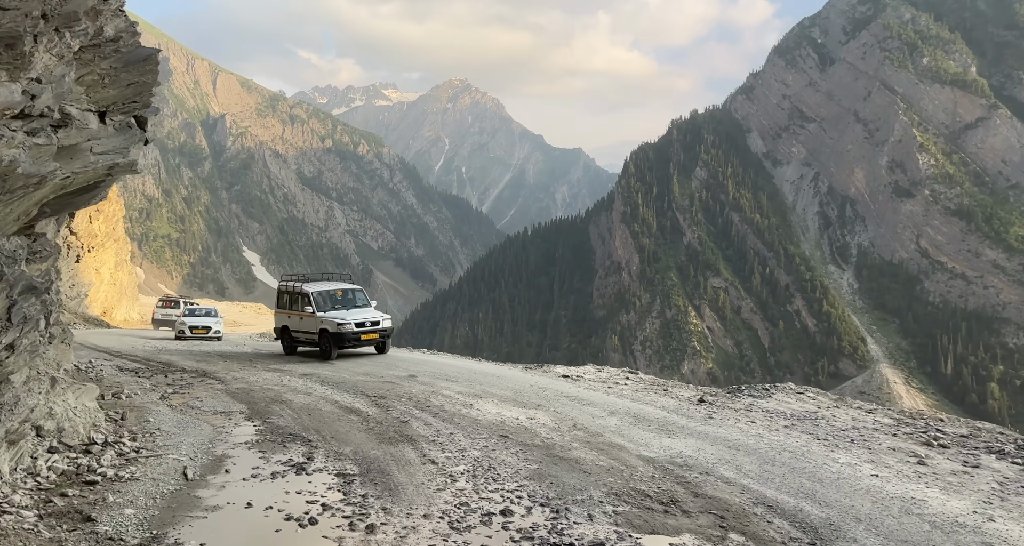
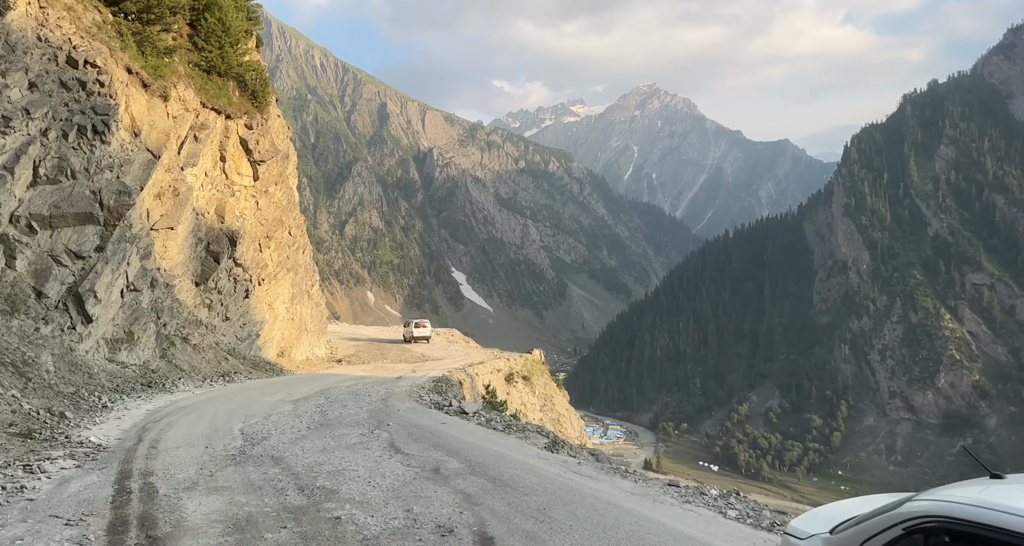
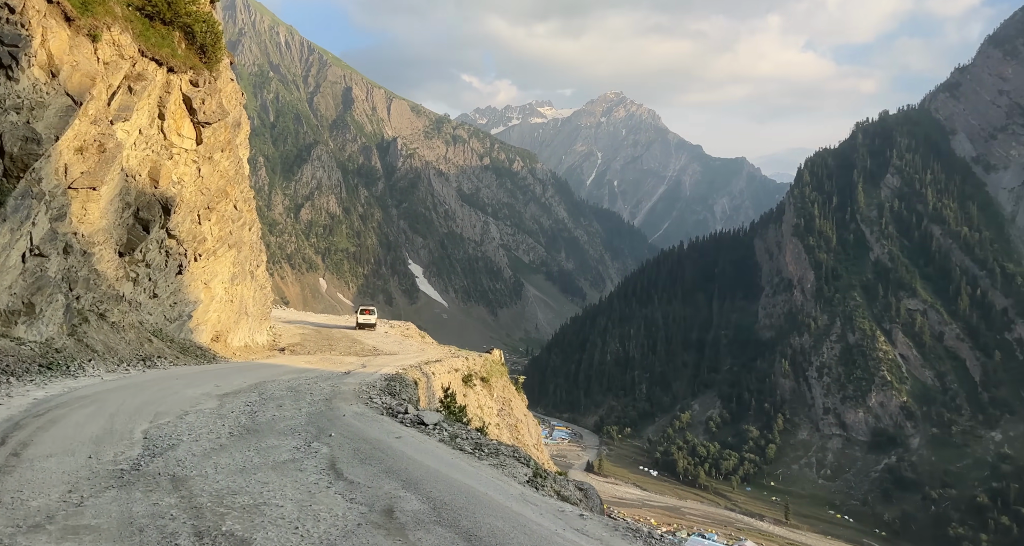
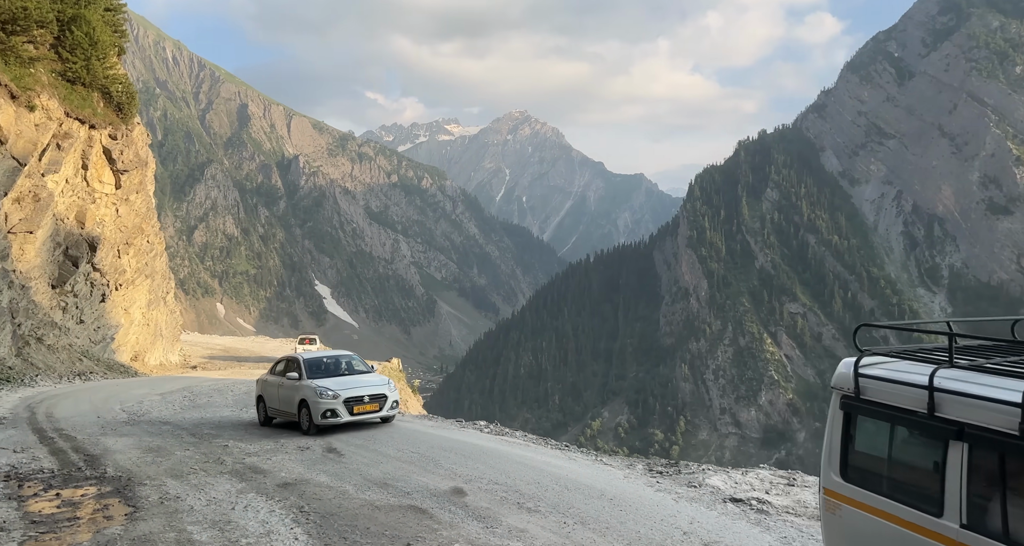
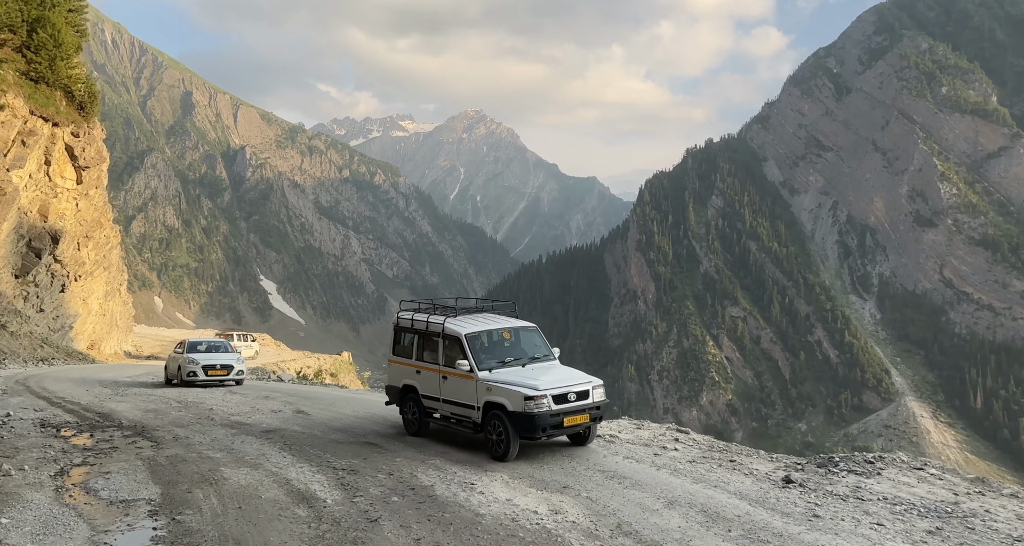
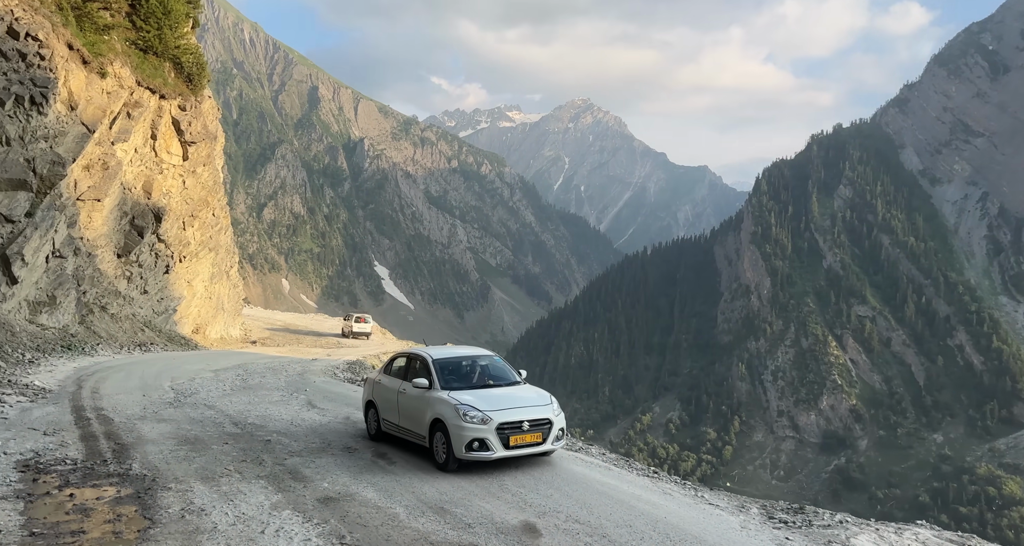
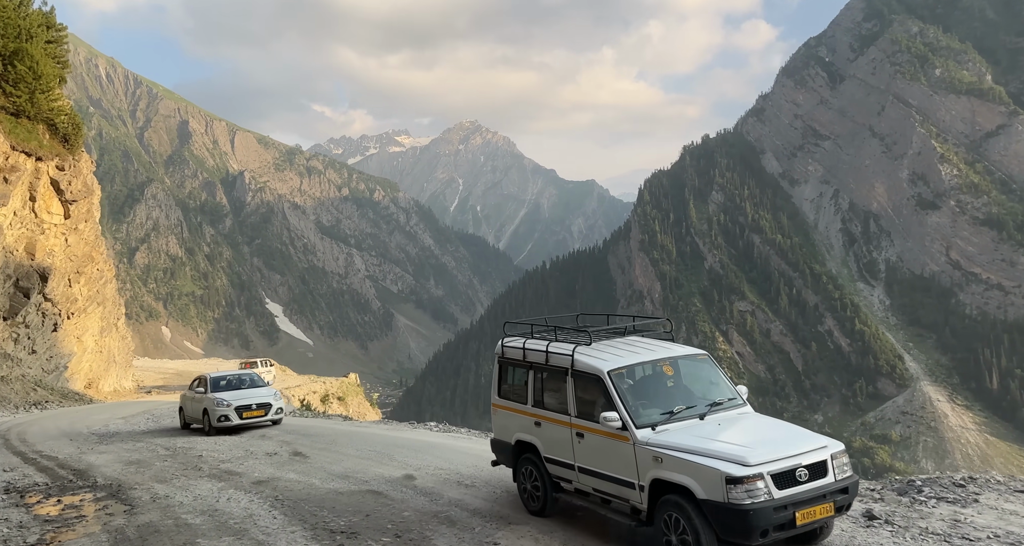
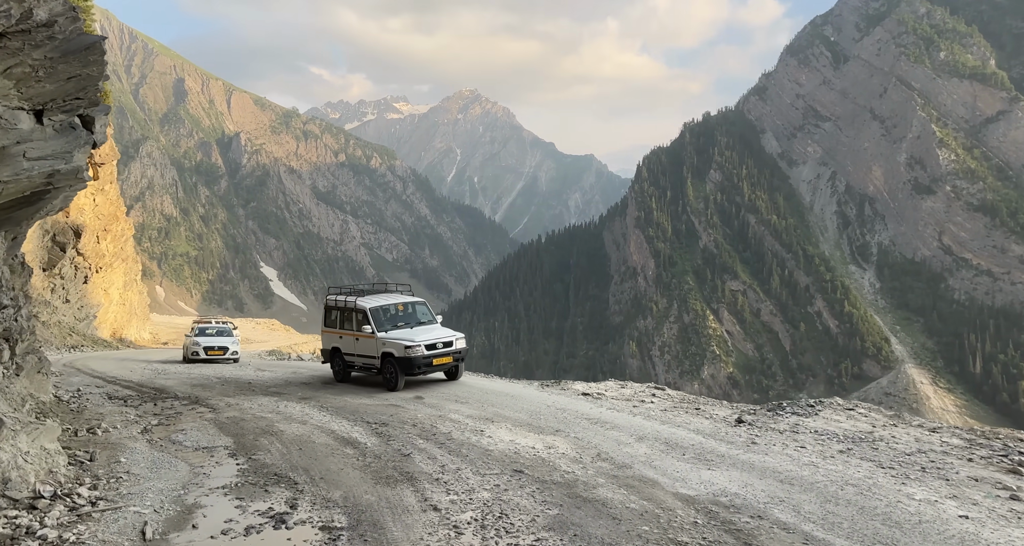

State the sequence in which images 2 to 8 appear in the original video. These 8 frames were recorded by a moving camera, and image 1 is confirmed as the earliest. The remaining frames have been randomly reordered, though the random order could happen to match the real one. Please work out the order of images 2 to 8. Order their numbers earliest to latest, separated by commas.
8, 5, 7, 4, 6, 2, 3
